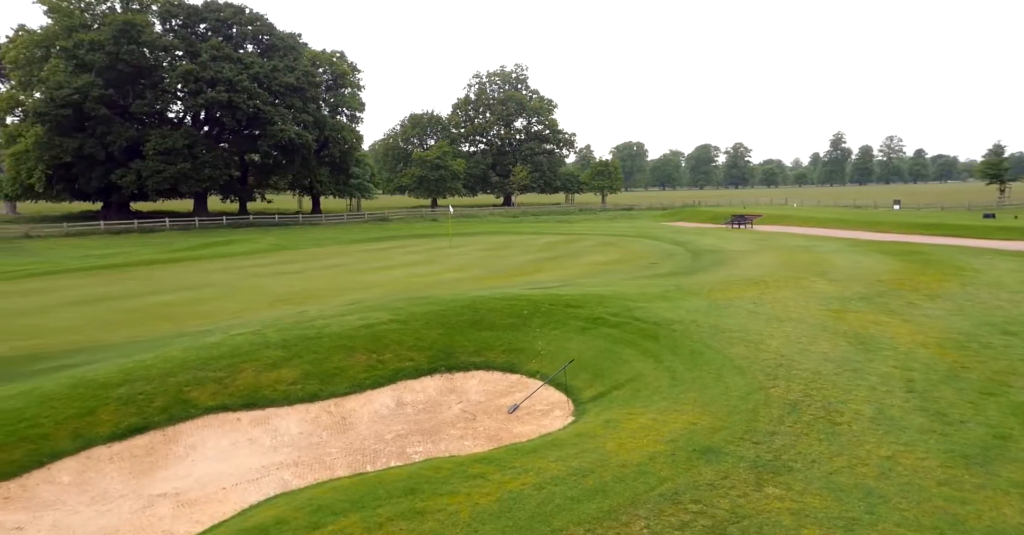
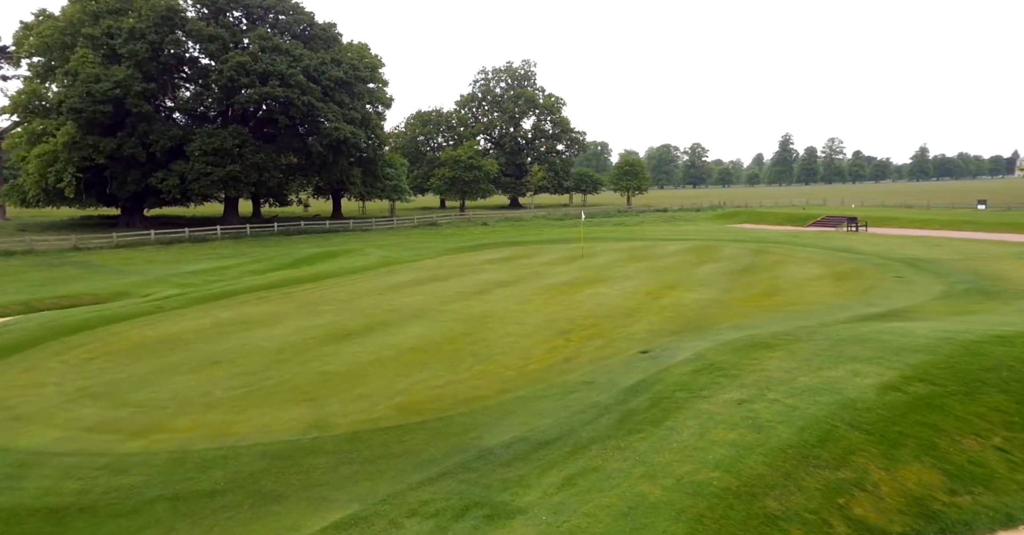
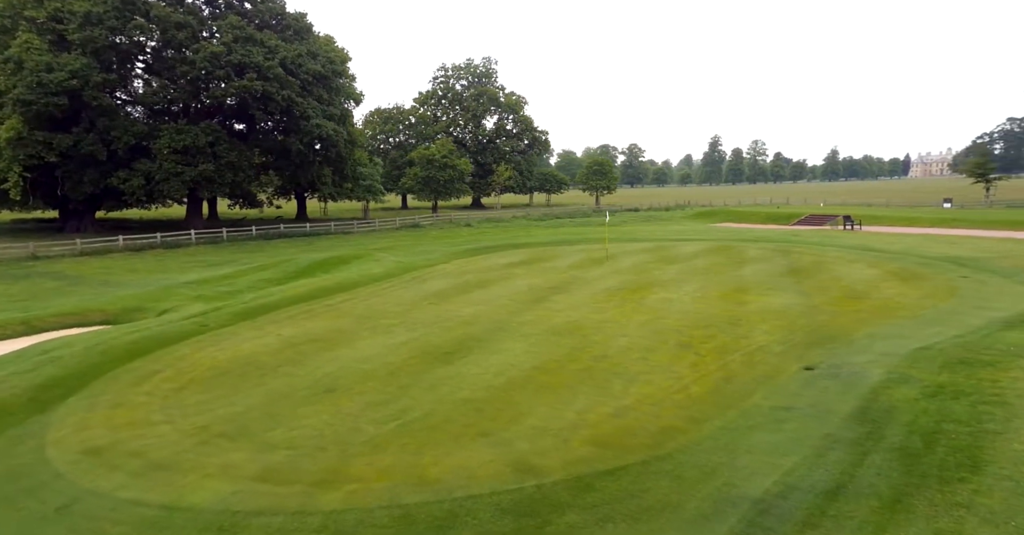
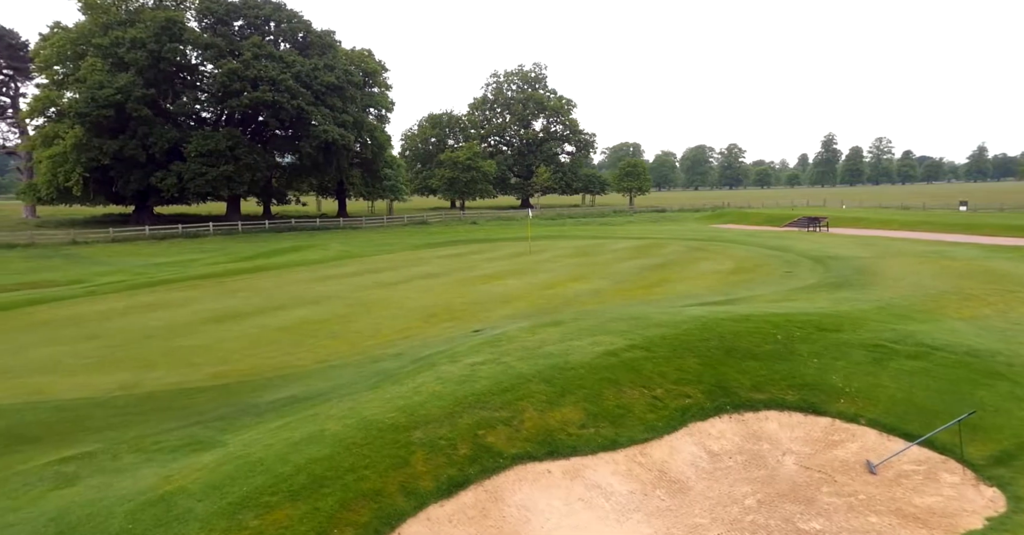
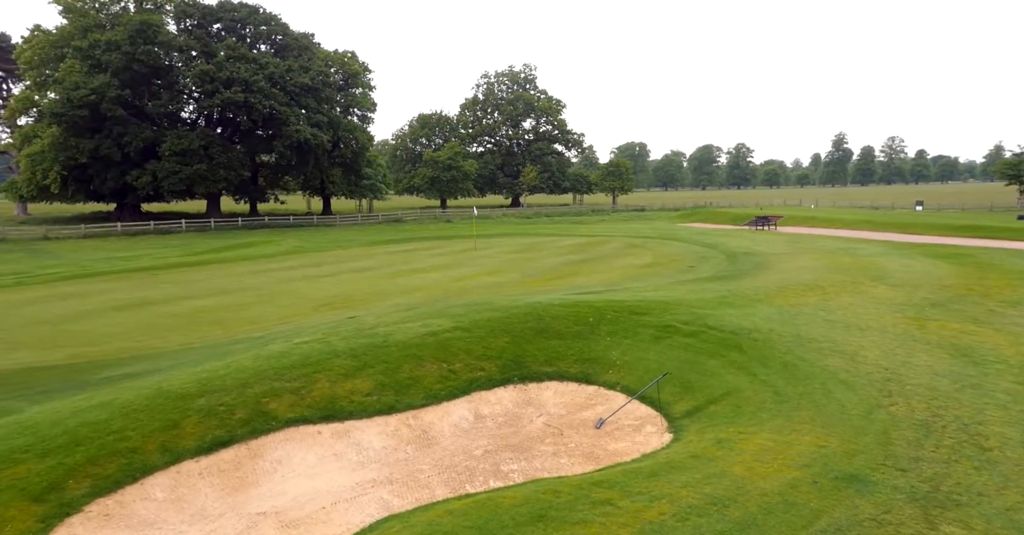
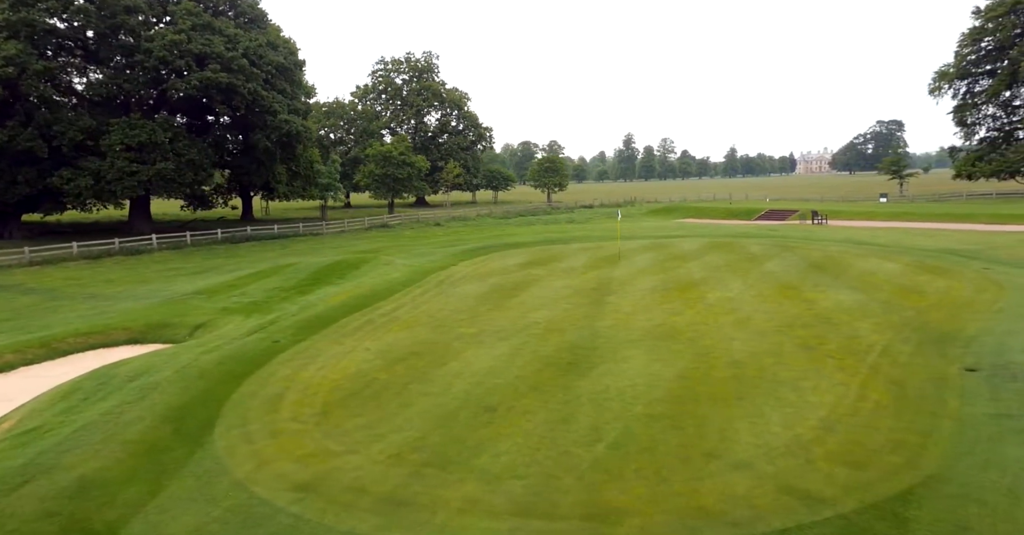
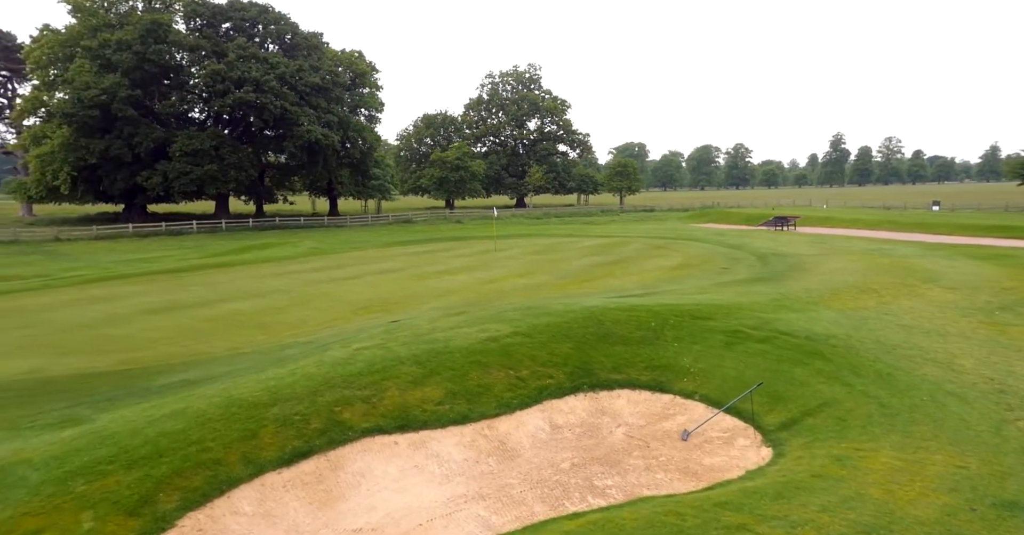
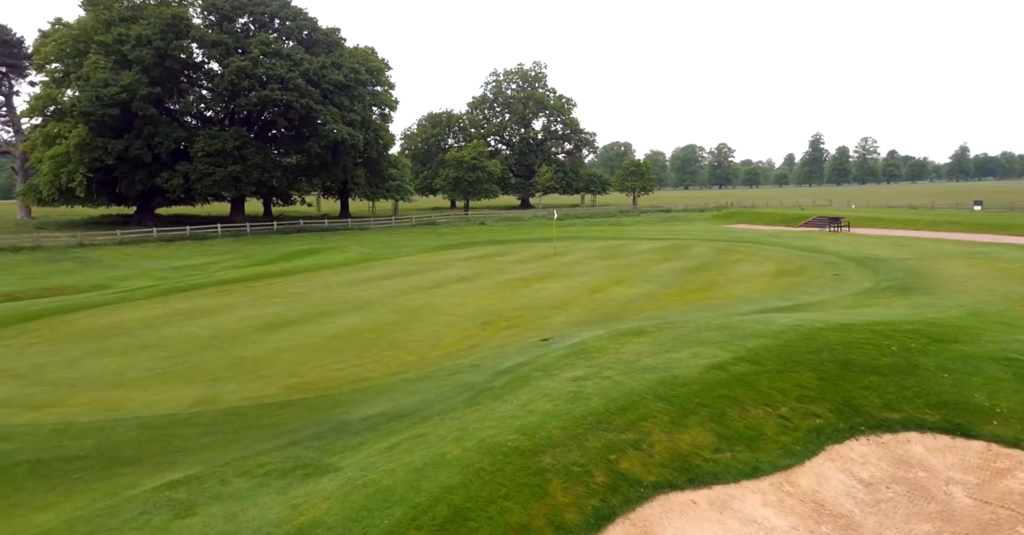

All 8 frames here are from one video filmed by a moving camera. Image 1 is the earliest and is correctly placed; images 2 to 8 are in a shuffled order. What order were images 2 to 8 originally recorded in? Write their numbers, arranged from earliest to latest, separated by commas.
5, 7, 4, 8, 2, 3, 6
